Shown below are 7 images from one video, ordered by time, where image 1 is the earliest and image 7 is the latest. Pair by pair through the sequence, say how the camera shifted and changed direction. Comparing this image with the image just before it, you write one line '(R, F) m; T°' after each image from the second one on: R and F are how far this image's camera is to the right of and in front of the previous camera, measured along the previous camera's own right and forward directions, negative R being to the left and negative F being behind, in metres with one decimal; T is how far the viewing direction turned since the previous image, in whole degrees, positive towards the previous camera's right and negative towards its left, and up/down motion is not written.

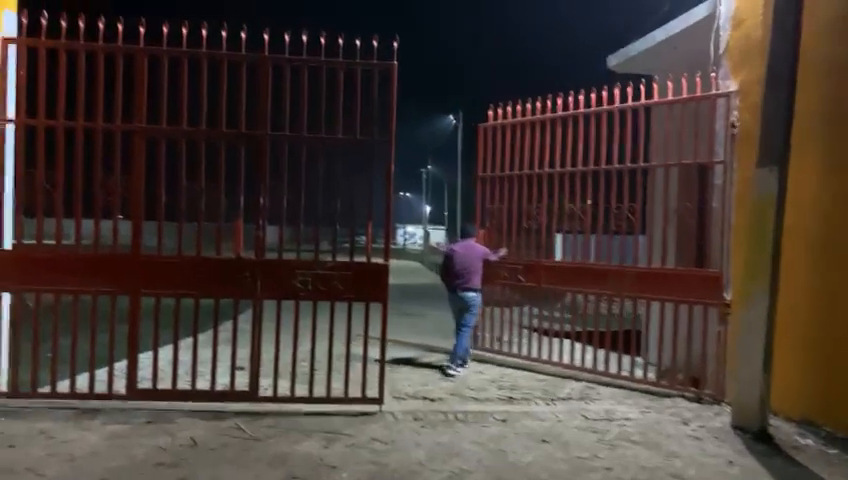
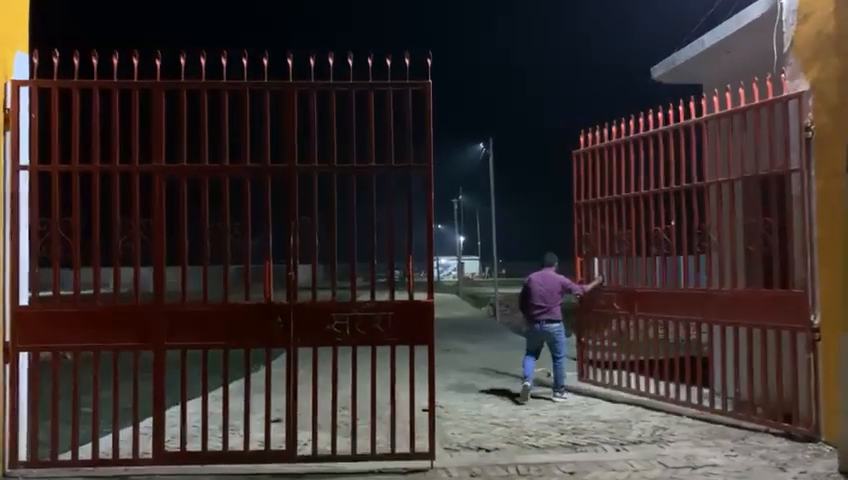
(-0.1, +0.7) m; -3°
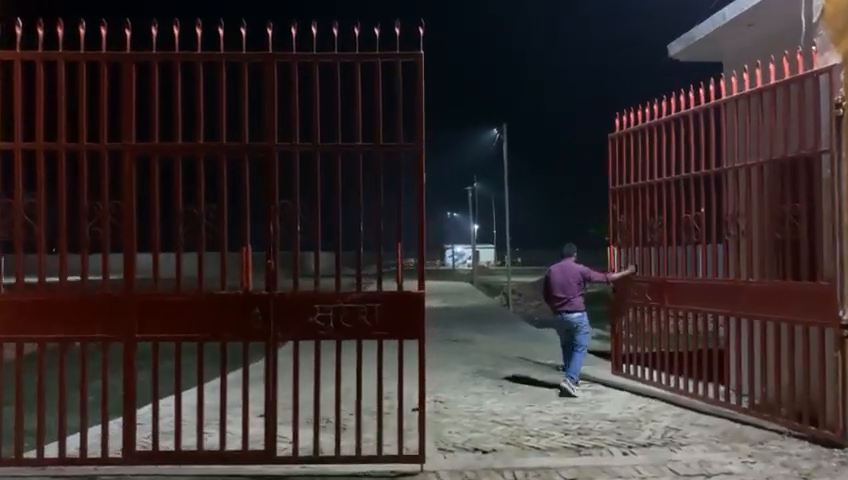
(+0.2, +0.5) m; -1°
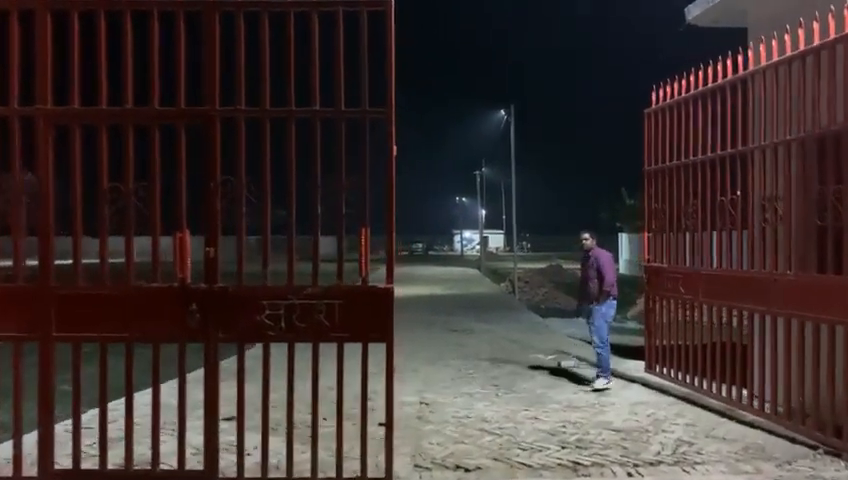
(+0.3, +0.9) m; -1°
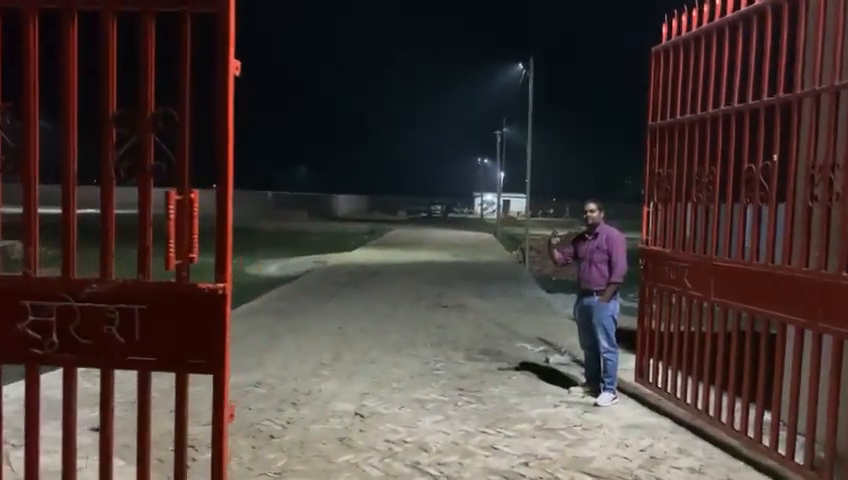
(+0.8, +1.9) m; -2°
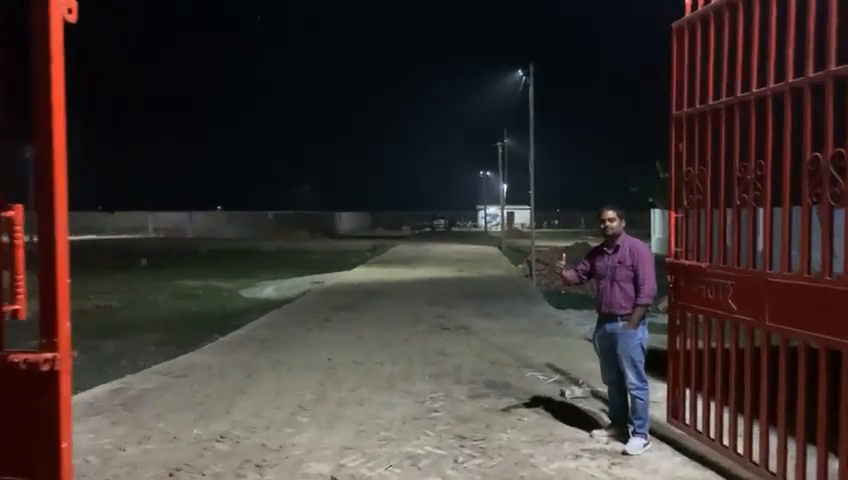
(+0.2, +1.2) m; 0°
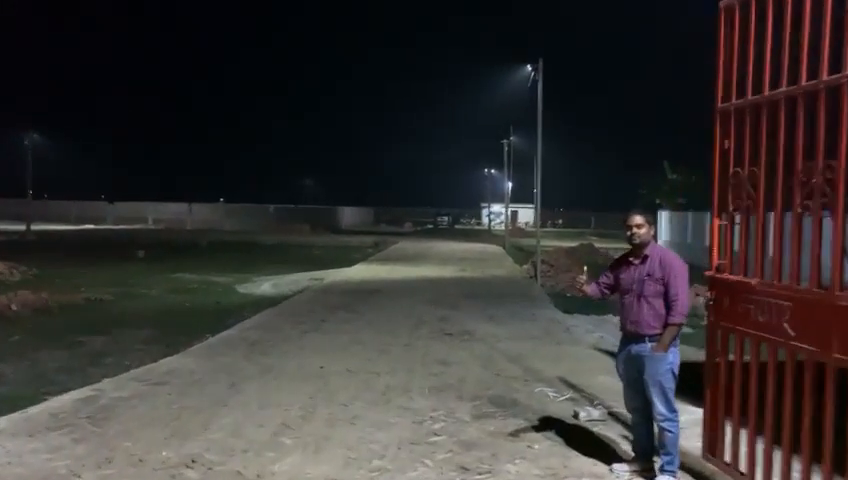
(0.0, +0.8) m; 0°
